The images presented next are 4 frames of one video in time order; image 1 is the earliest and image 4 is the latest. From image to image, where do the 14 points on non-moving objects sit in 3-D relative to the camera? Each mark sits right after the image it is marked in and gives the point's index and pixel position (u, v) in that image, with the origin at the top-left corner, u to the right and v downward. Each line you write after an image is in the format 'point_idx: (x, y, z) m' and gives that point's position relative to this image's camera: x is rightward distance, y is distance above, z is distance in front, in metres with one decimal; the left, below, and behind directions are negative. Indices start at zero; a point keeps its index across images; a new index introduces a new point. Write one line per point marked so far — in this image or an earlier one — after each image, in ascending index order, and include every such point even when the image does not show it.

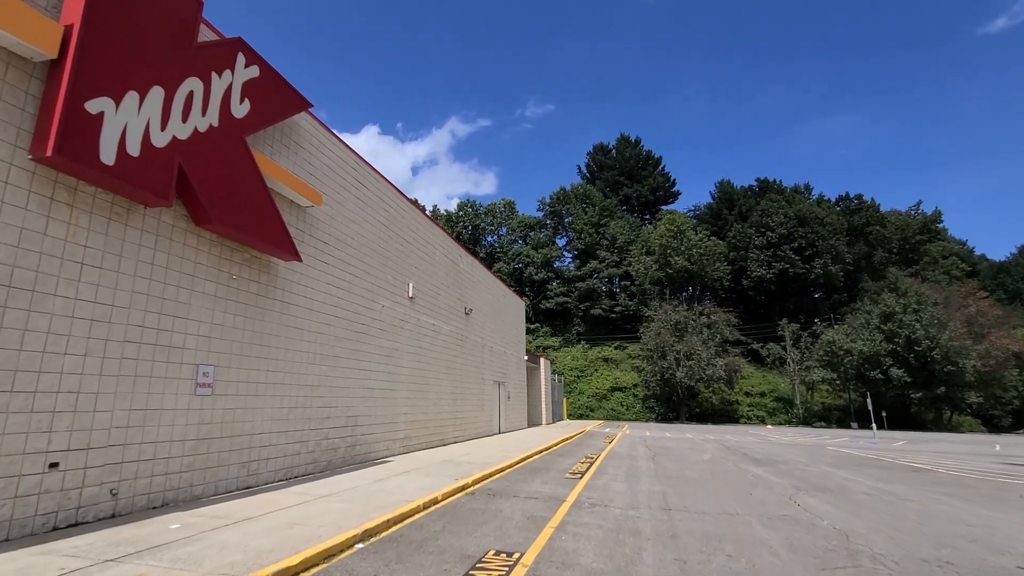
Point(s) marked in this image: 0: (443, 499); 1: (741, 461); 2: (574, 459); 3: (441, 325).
0: (-1.1, -3.4, +7.9) m
1: (+6.9, -5.2, +14.8) m
2: (+1.8, -5.0, +14.2) m
3: (-2.5, -1.3, +17.0) m
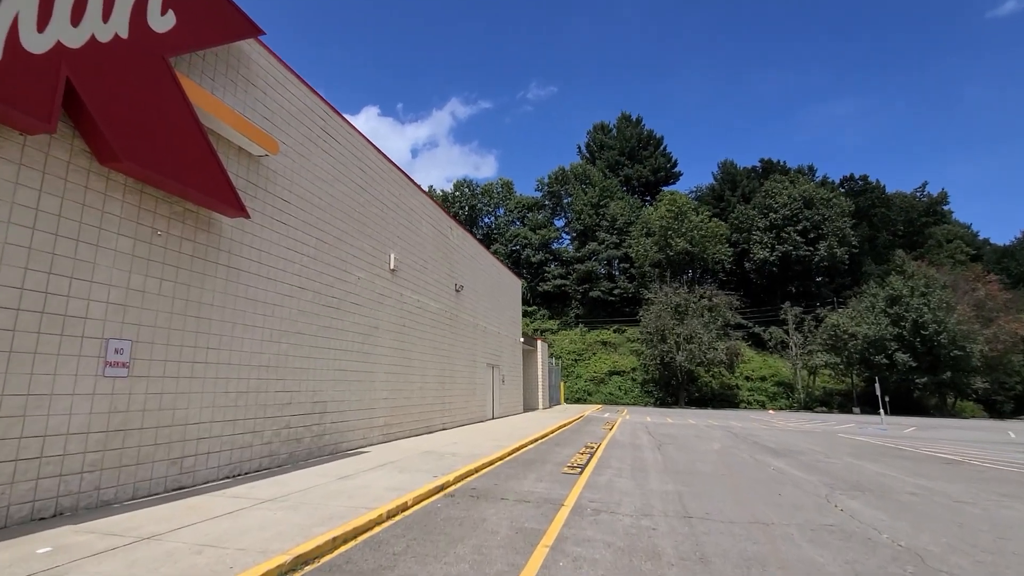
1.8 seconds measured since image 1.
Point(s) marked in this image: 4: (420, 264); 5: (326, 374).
0: (-1.3, -2.9, +6.5) m
1: (+6.7, -4.5, +13.5) m
2: (+1.6, -4.2, +12.9) m
3: (-2.7, -0.5, +15.5) m
4: (-2.9, +0.7, +15.2) m
5: (-3.9, -1.8, +10.3) m
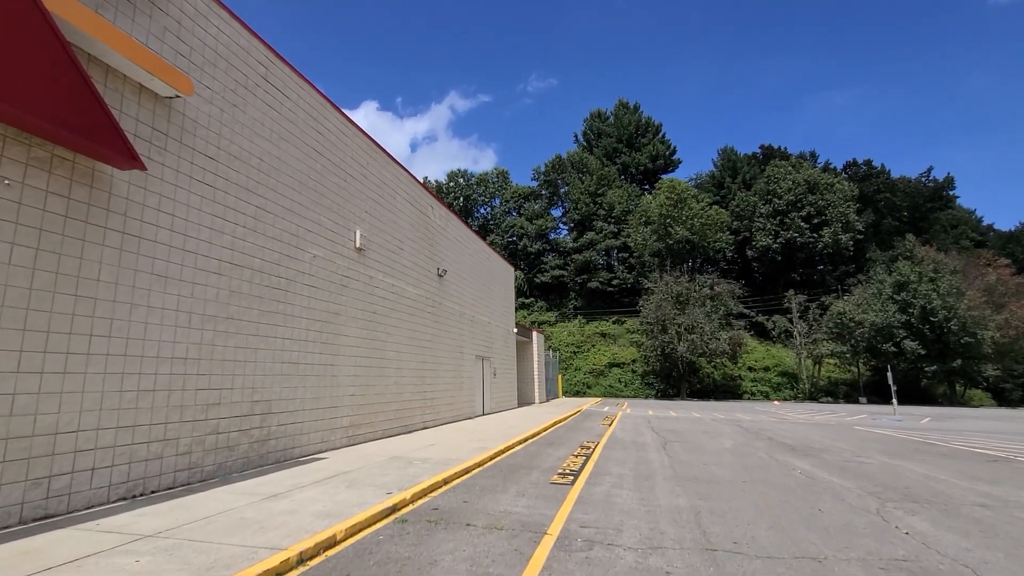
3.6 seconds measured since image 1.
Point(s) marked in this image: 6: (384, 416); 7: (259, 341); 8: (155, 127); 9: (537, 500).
0: (-1.7, -2.5, +4.9) m
1: (+6.4, -3.9, +11.9) m
2: (+1.3, -3.7, +11.3) m
3: (-3.1, 0.0, +13.9) m
4: (-3.3, +1.2, +13.6) m
5: (-4.3, -1.4, +8.7) m
6: (-3.2, -3.3, +12.4) m
7: (-4.4, -0.9, +8.4) m
8: (-4.9, +2.2, +6.8) m
9: (+0.3, -2.9, +6.7) m
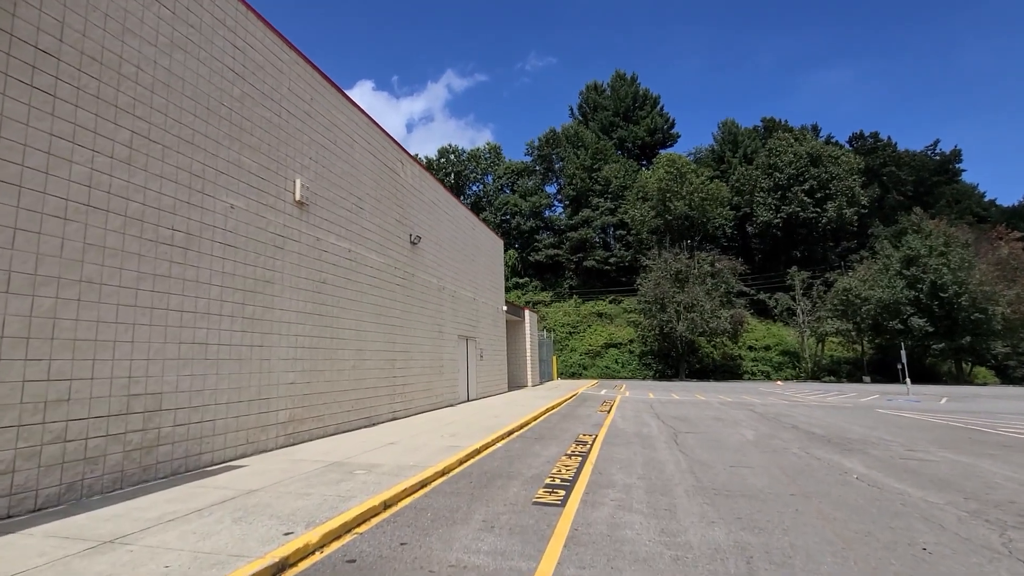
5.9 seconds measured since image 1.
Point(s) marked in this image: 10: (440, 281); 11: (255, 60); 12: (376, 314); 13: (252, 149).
0: (-2.0, -2.0, +2.8) m
1: (+6.0, -3.1, +9.9) m
2: (+0.9, -3.0, +9.3) m
3: (-3.5, +0.8, +11.7) m
4: (-3.7, +2.0, +11.3) m
5: (-4.7, -0.8, +6.5) m
6: (-3.6, -2.5, +10.3) m
7: (-4.7, -0.3, +6.2) m
8: (-5.3, +2.8, +4.5) m
9: (0.0, -2.3, +4.7) m
10: (-2.4, +0.2, +16.5) m
11: (-4.5, +4.0, +8.6) m
12: (-3.3, -0.7, +12.1) m
13: (-4.4, +2.4, +8.4) m
